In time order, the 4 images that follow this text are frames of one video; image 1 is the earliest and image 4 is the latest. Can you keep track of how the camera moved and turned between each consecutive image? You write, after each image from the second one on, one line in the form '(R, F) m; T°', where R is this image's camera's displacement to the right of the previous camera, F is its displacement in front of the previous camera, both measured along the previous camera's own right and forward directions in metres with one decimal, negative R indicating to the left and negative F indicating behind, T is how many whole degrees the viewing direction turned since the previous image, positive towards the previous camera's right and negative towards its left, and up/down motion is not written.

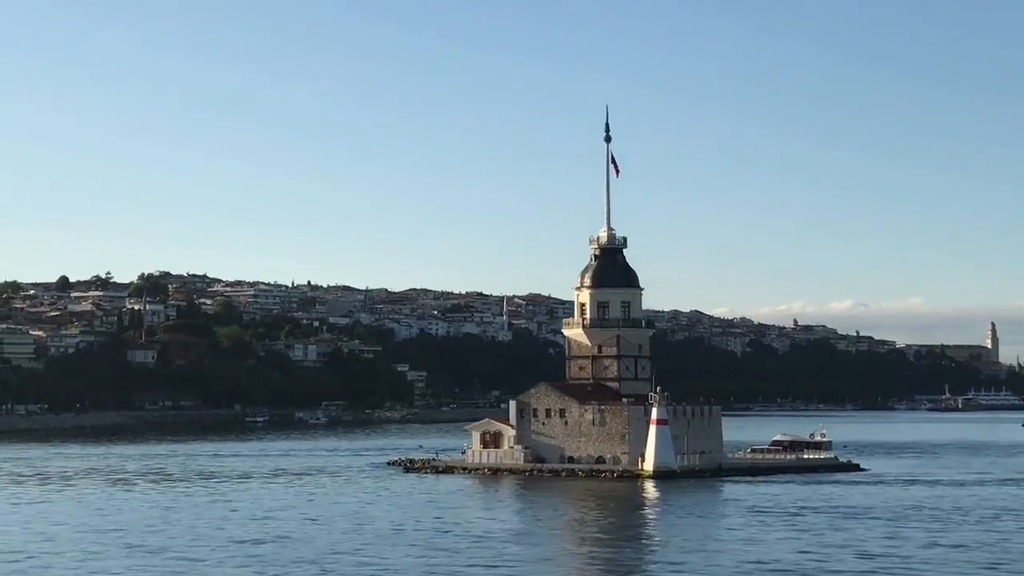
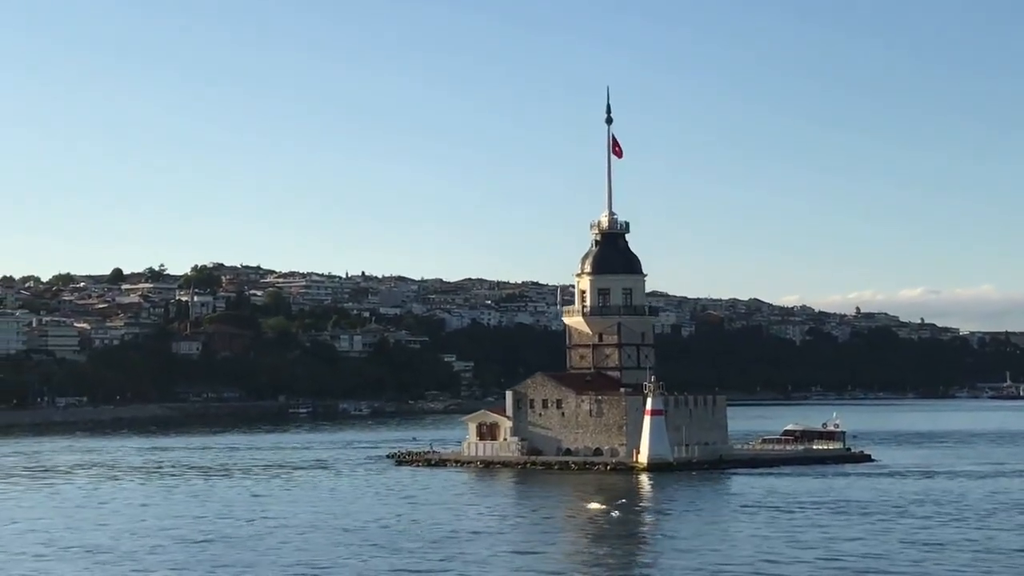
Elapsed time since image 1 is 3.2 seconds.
(+2.5, +2.0) m; -2°
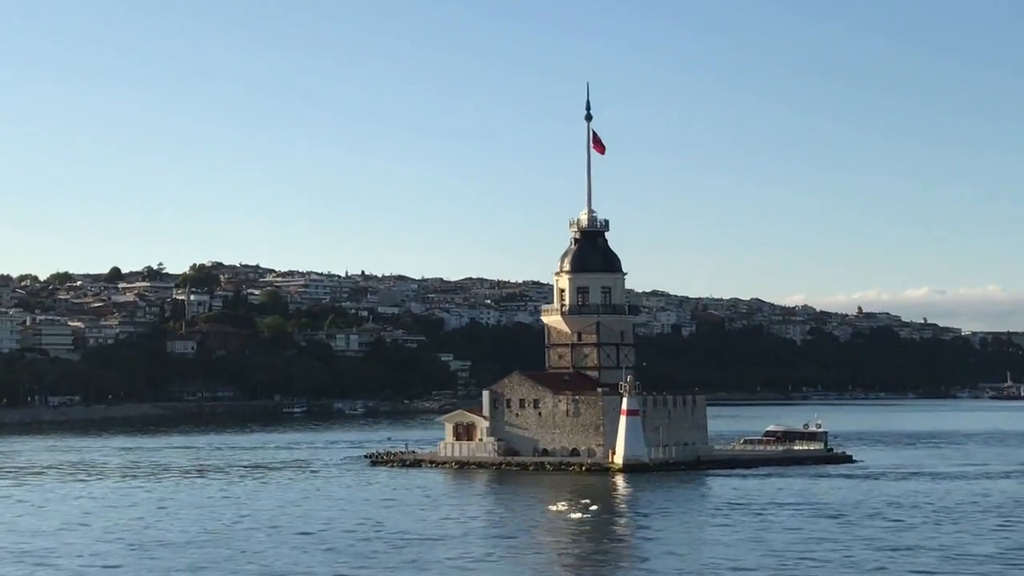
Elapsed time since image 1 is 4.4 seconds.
(+0.9, +0.8) m; 0°
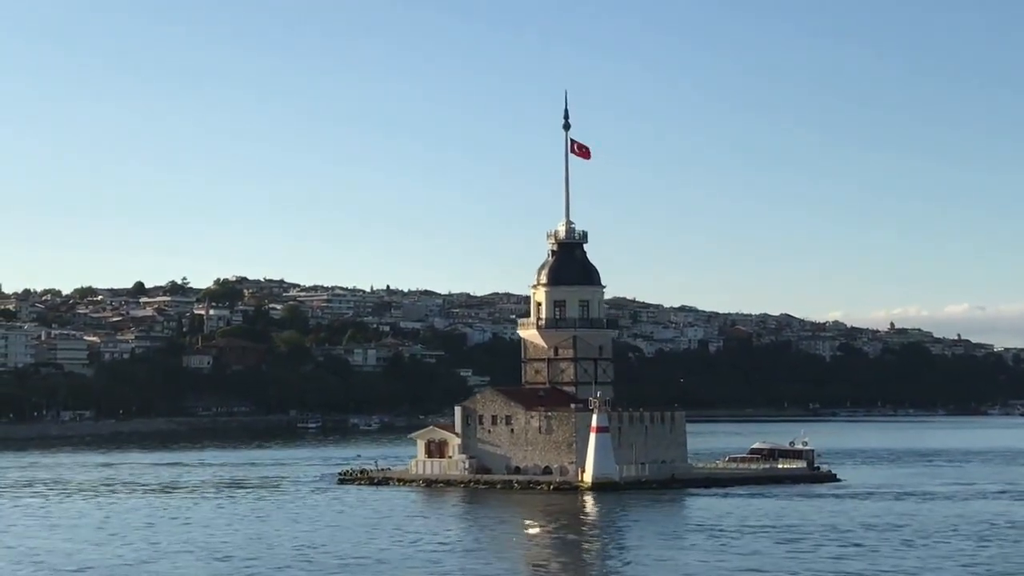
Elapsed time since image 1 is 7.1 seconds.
(+2.1, +1.6) m; -1°
